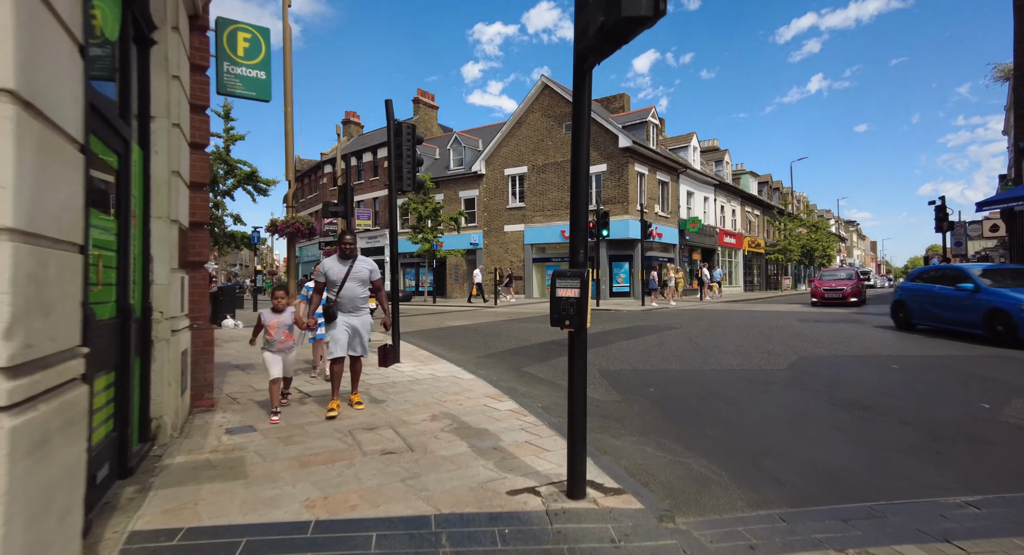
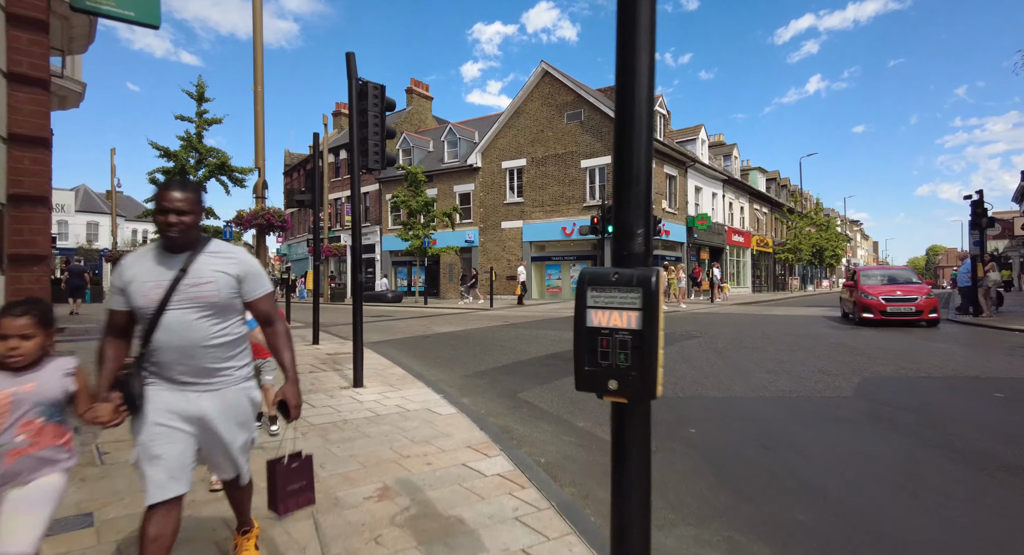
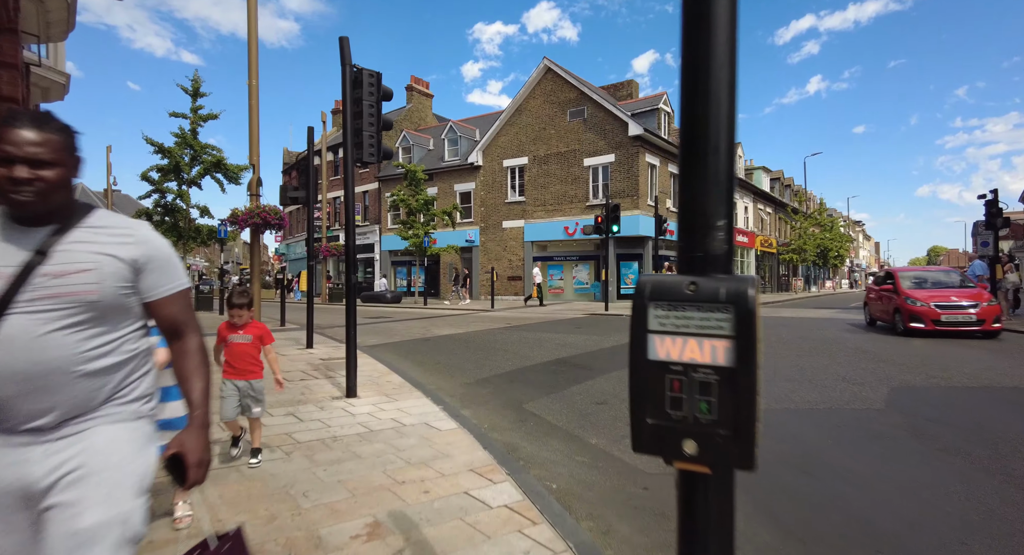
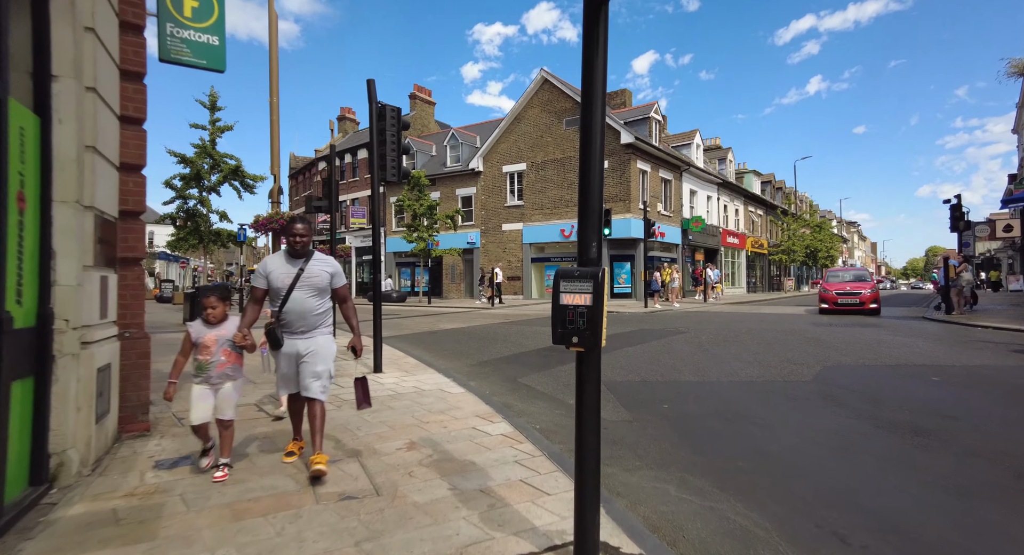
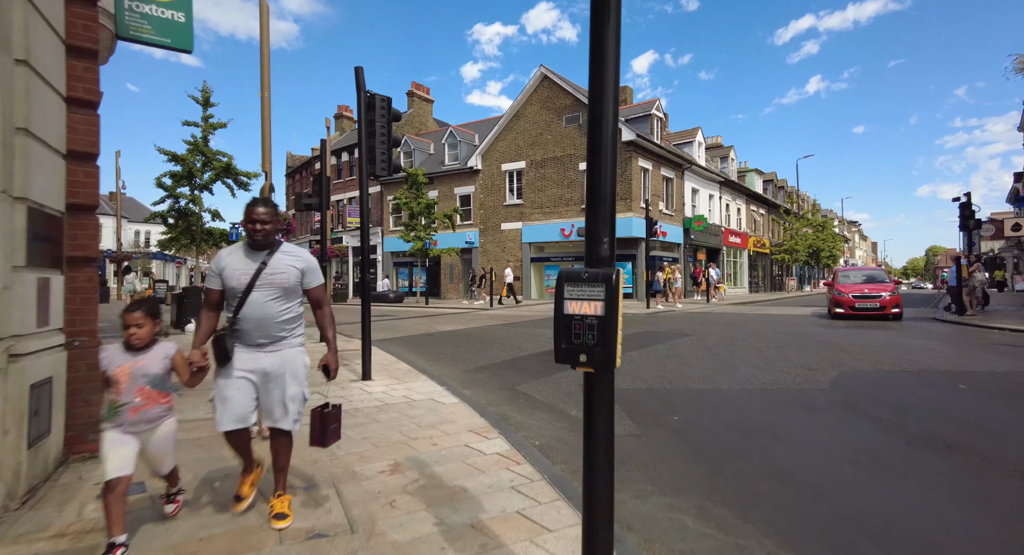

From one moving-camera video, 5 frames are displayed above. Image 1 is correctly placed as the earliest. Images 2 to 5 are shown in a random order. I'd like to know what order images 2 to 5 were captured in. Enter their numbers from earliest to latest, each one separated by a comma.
4, 5, 2, 3
